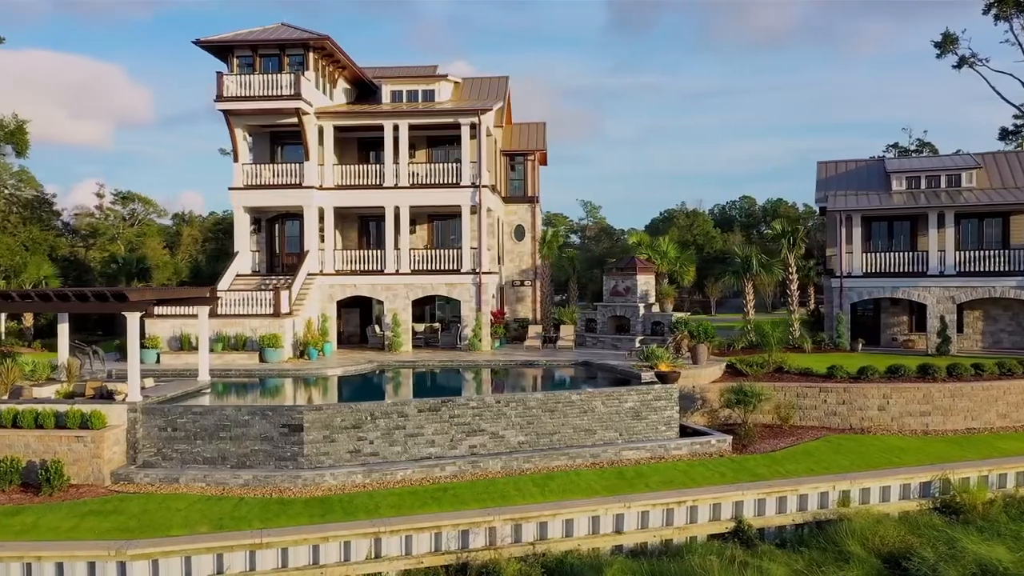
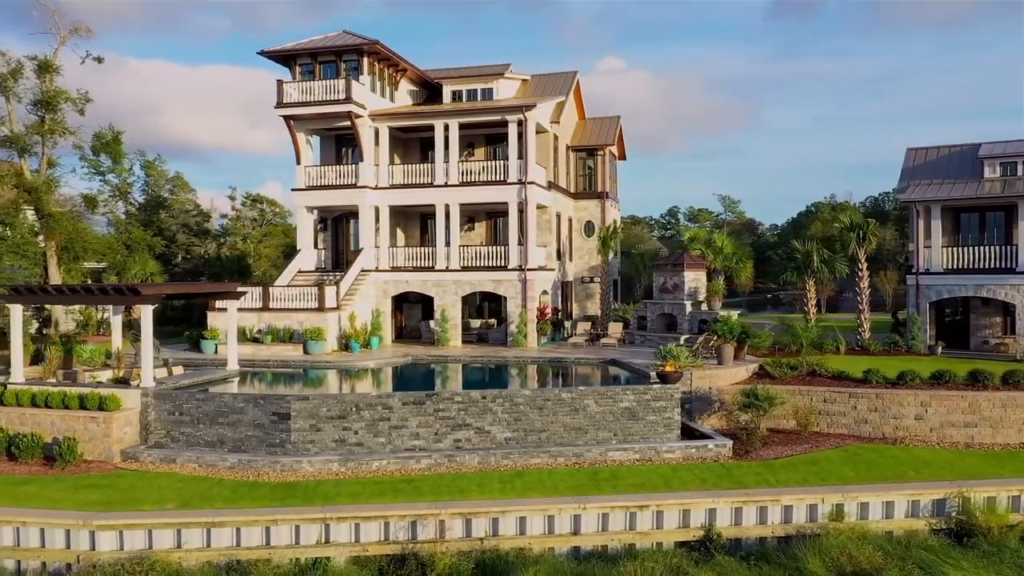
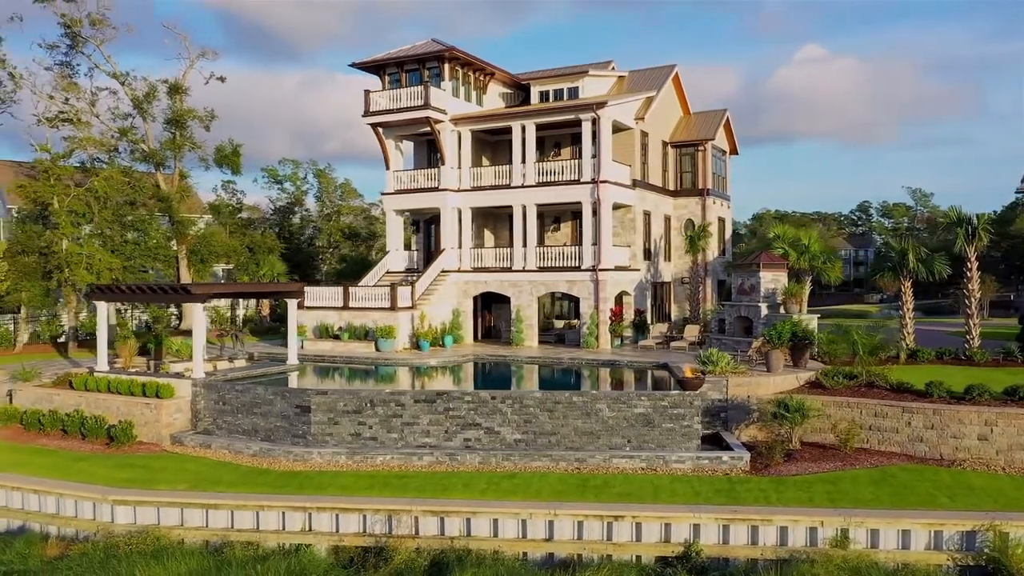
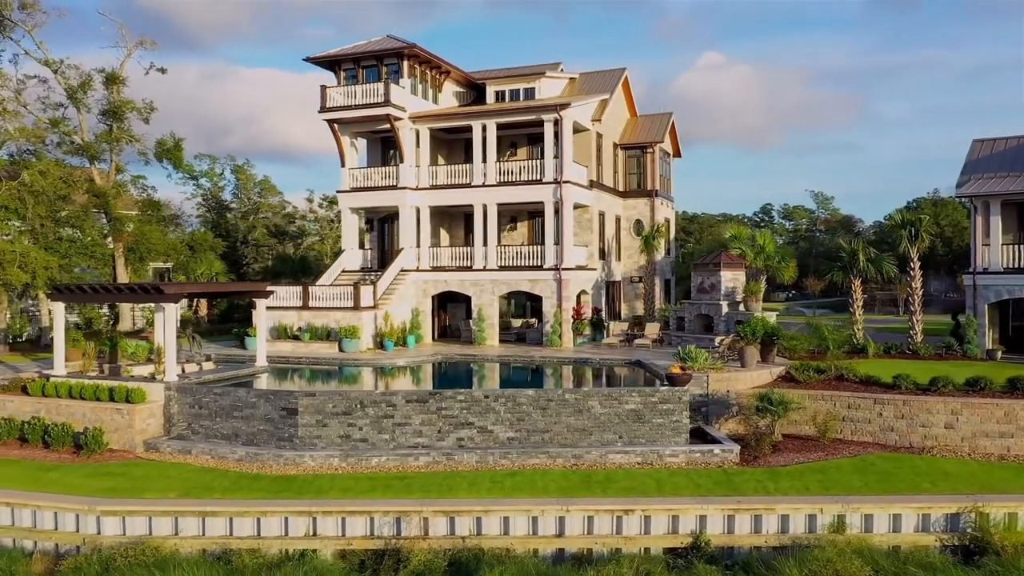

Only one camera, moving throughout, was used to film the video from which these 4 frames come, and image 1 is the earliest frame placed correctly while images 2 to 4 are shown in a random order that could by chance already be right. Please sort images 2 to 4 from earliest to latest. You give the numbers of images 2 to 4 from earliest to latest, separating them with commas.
2, 4, 3
